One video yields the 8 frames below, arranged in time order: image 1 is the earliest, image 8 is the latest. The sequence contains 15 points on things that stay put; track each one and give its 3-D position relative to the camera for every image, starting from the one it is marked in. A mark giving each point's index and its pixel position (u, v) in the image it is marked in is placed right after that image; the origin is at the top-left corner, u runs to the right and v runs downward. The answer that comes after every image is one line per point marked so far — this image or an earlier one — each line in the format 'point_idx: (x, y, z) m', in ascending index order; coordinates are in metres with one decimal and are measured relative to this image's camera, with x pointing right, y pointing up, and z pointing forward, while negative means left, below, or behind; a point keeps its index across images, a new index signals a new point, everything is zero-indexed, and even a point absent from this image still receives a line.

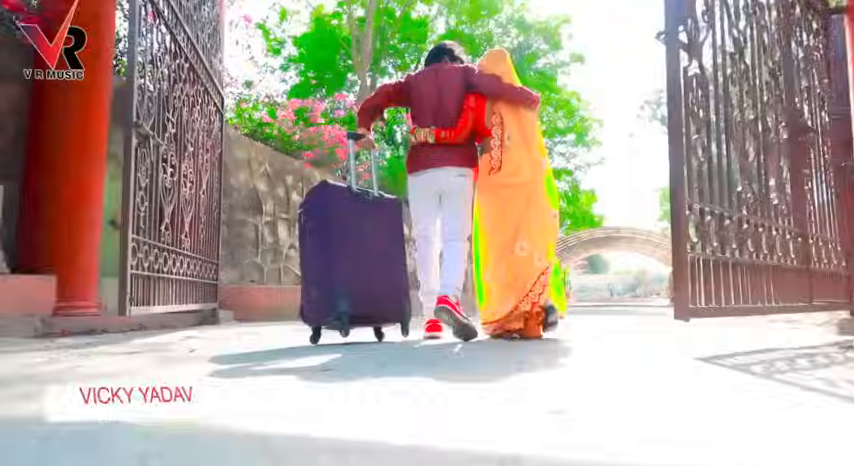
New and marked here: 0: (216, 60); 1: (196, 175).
0: (-2.3, +1.9, +6.5) m
1: (-2.1, +0.5, +5.4) m
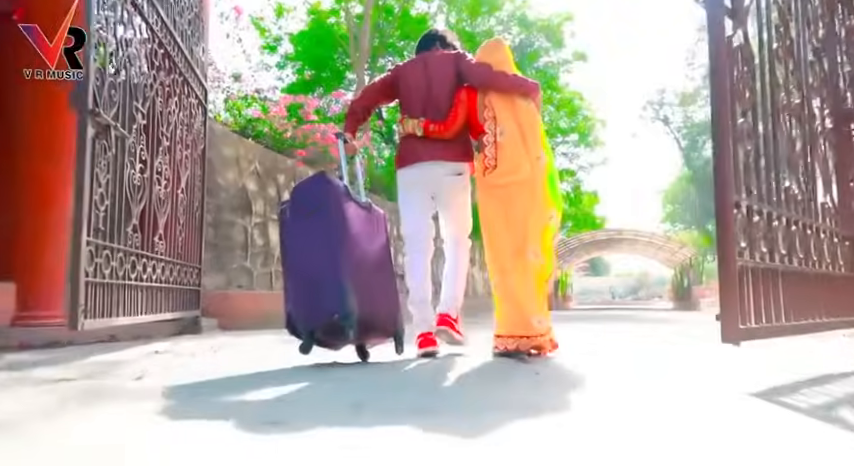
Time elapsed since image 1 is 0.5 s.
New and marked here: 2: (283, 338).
0: (-2.3, +1.9, +6.0) m
1: (-2.1, +0.5, +5.0) m
2: (-1.2, -0.9, +5.1) m
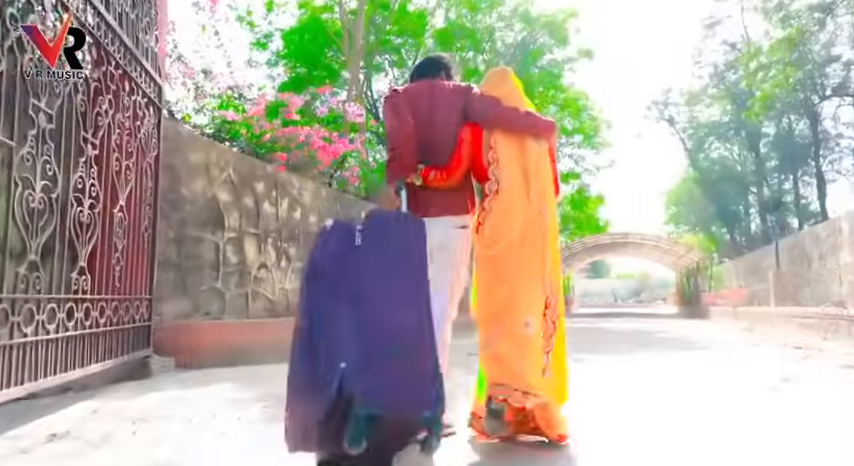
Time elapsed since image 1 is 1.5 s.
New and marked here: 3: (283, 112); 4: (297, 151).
0: (-2.4, +1.7, +5.1) m
1: (-2.2, +0.3, +4.0) m
2: (-1.3, -1.1, +4.2) m
3: (-2.3, +1.8, +9.2) m
4: (-2.0, +1.3, +9.0) m
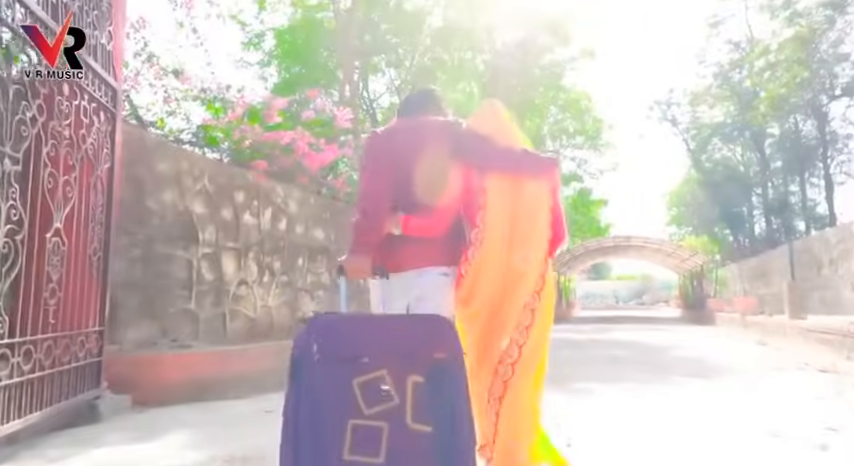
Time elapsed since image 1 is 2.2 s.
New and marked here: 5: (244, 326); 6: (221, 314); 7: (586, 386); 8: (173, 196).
0: (-2.5, +1.5, +4.5) m
1: (-2.3, +0.1, +3.4) m
2: (-1.3, -1.3, +3.6) m
3: (-2.4, +1.7, +8.6) m
4: (-2.1, +1.1, +8.4) m
5: (-2.3, -1.2, +7.4) m
6: (-2.4, -1.0, +7.0) m
7: (+1.7, -1.6, +6.4) m
8: (-2.7, +0.4, +6.2) m
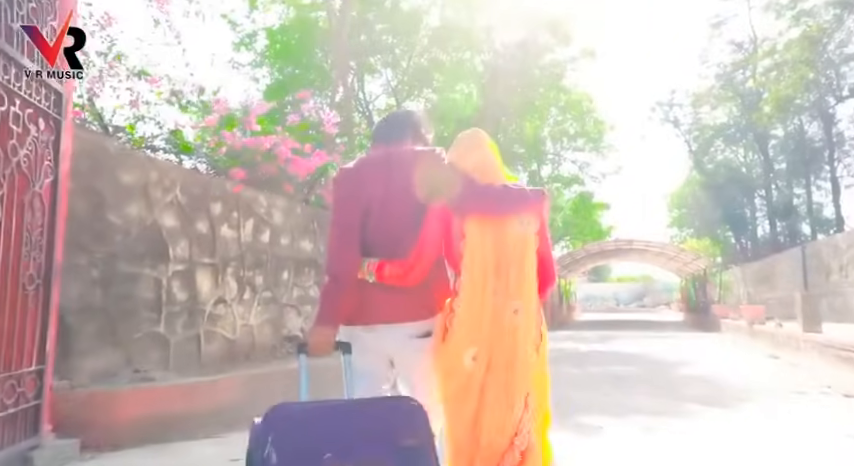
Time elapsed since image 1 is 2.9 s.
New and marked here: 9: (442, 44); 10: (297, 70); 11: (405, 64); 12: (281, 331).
0: (-2.6, +1.4, +3.9) m
1: (-2.4, 0.0, +2.8) m
2: (-1.4, -1.4, +3.0) m
3: (-2.5, +1.5, +8.0) m
4: (-2.2, +0.9, +7.8) m
5: (-2.4, -1.3, +6.9) m
6: (-2.5, -1.1, +6.4) m
7: (+1.6, -1.8, +5.8) m
8: (-2.8, +0.2, +5.6) m
9: (+0.4, +5.5, +17.0) m
10: (-3.6, +4.5, +16.3) m
11: (-0.7, +5.0, +17.4) m
12: (-2.0, -1.4, +8.2) m
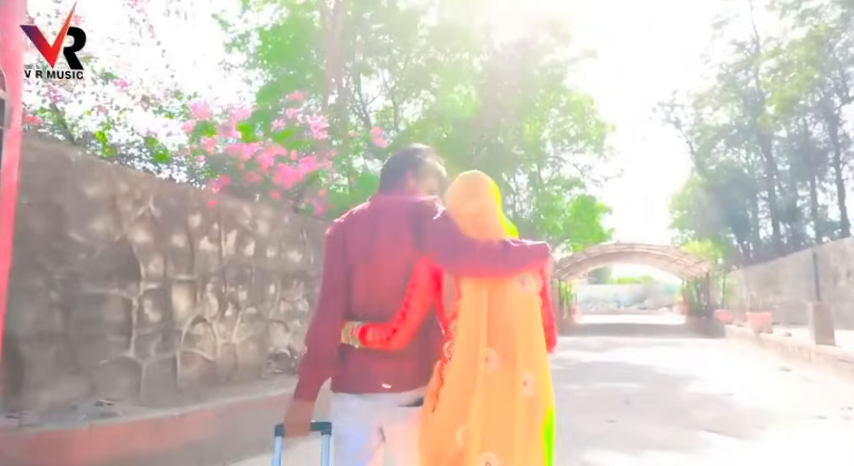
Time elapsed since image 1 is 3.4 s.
0: (-2.6, +1.2, +3.4) m
1: (-2.4, -0.2, +2.4) m
2: (-1.5, -1.6, +2.5) m
3: (-2.6, +1.3, +7.6) m
4: (-2.2, +0.8, +7.4) m
5: (-2.5, -1.5, +6.4) m
6: (-2.6, -1.3, +6.0) m
7: (+1.5, -1.9, +5.3) m
8: (-2.8, +0.1, +5.2) m
9: (+0.4, +5.3, +16.6) m
10: (-3.6, +4.3, +15.9) m
11: (-0.7, +4.8, +17.0) m
12: (-2.1, -1.5, +7.7) m
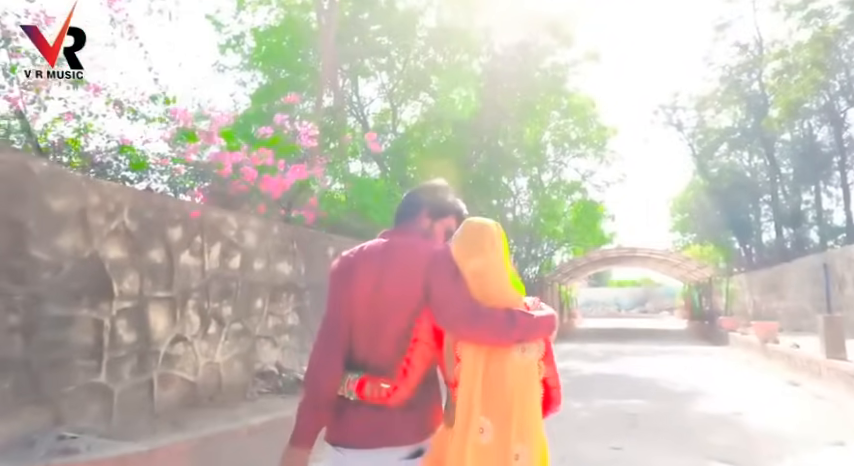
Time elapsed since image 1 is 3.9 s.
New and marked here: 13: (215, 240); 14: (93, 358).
0: (-2.7, +1.1, +3.1) m
1: (-2.5, -0.3, +2.0) m
2: (-1.6, -1.7, +2.2) m
3: (-2.6, +1.2, +7.2) m
4: (-2.3, +0.6, +7.0) m
5: (-2.5, -1.6, +6.1) m
6: (-2.7, -1.4, +5.6) m
7: (+1.5, -2.1, +5.0) m
8: (-2.9, -0.1, +4.8) m
9: (+0.3, +5.1, +16.2) m
10: (-3.7, +4.2, +15.5) m
11: (-0.8, +4.7, +16.6) m
12: (-2.2, -1.7, +7.3) m
13: (-2.4, -0.1, +6.6) m
14: (-2.8, -1.1, +5.0) m
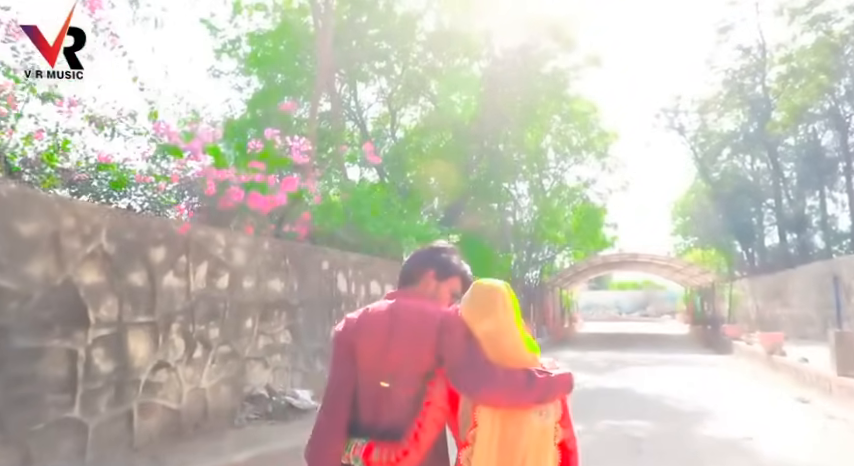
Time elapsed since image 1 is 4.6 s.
0: (-2.7, +0.9, +2.8) m
1: (-2.5, -0.5, +1.7) m
2: (-1.6, -1.9, +1.9) m
3: (-2.7, +1.0, +6.9) m
4: (-2.3, +0.4, +6.7) m
5: (-2.6, -1.8, +5.8) m
6: (-2.7, -1.6, +5.3) m
7: (+1.4, -2.3, +4.7) m
8: (-2.9, -0.3, +4.5) m
9: (+0.3, +4.9, +15.9) m
10: (-3.7, +4.0, +15.2) m
11: (-0.8, +4.5, +16.3) m
12: (-2.2, -1.9, +7.0) m
13: (-2.4, -0.3, +6.3) m
14: (-2.9, -1.3, +4.7) m
